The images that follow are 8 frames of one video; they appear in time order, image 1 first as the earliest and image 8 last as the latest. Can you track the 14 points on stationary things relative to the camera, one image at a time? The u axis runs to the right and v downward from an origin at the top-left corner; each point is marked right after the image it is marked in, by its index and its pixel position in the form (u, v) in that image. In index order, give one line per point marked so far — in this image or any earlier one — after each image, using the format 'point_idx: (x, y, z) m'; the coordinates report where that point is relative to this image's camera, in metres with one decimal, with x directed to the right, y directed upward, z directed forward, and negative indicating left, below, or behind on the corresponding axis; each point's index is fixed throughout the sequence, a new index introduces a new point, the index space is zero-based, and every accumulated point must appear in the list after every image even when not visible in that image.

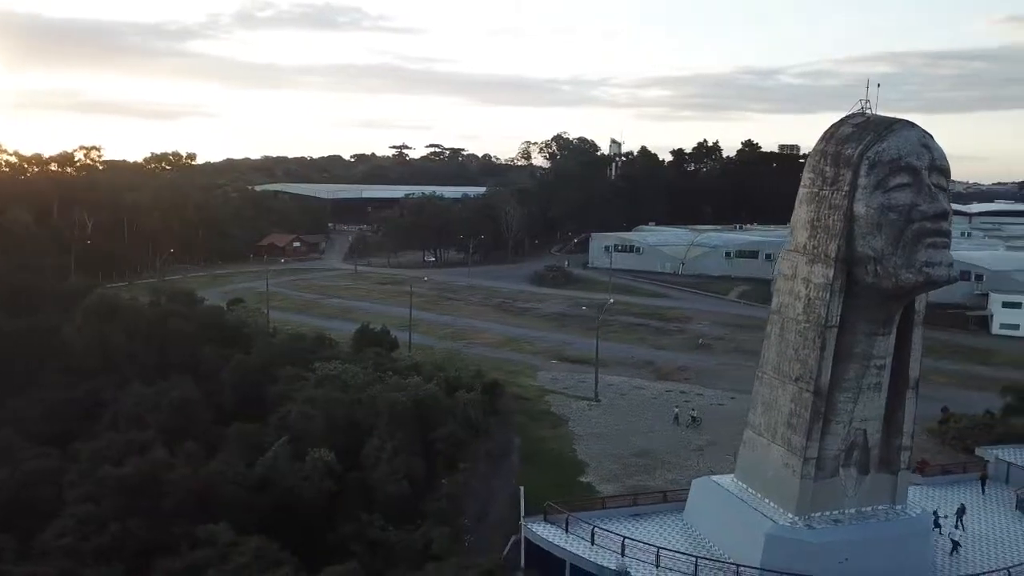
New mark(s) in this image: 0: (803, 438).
0: (+4.1, -2.1, +11.6) m
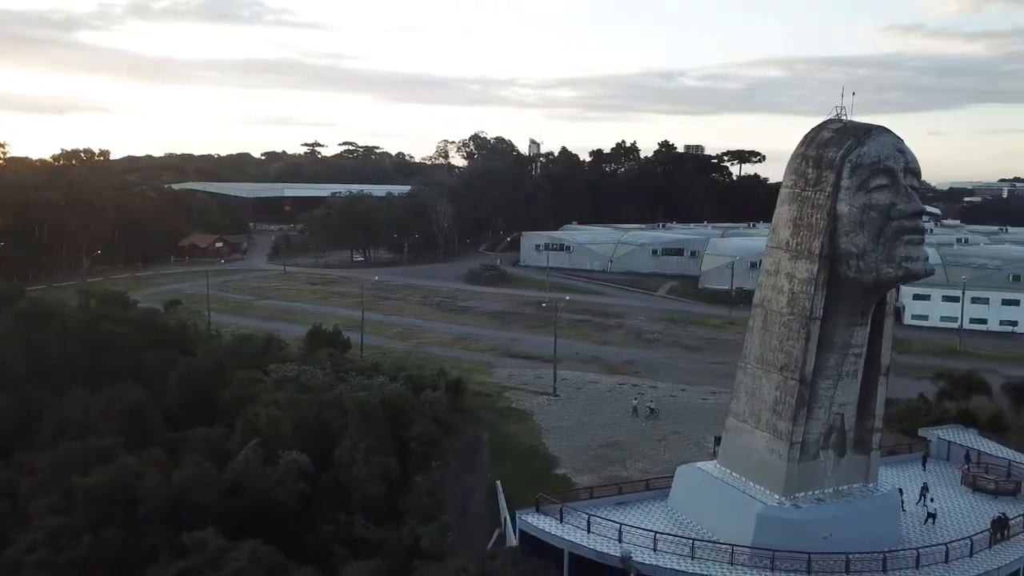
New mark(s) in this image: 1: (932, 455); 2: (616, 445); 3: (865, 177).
0: (+4.2, -2.0, +12.4) m
1: (+8.8, -3.5, +17.2) m
2: (+2.5, -3.7, +19.2) m
3: (+5.0, +1.5, +11.4) m
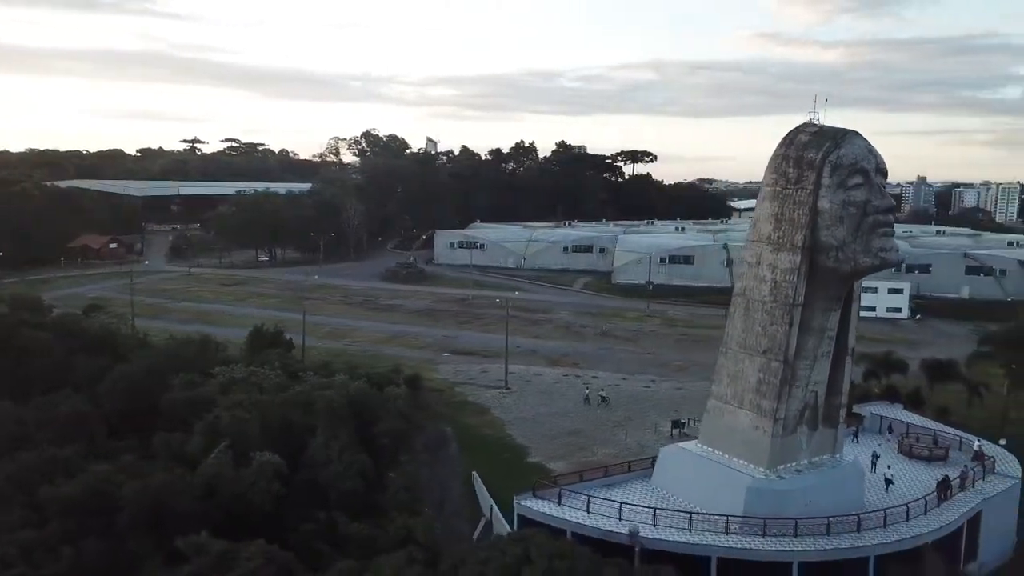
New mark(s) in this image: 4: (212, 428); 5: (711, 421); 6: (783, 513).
0: (+4.3, -1.9, +13.5) m
1: (+8.2, -3.2, +18.9) m
2: (+1.7, -3.5, +20.1) m
3: (+5.2, +1.7, +12.7) m
4: (-6.8, -3.2, +18.4) m
5: (+3.6, -2.4, +14.7) m
6: (+4.5, -3.7, +13.4) m
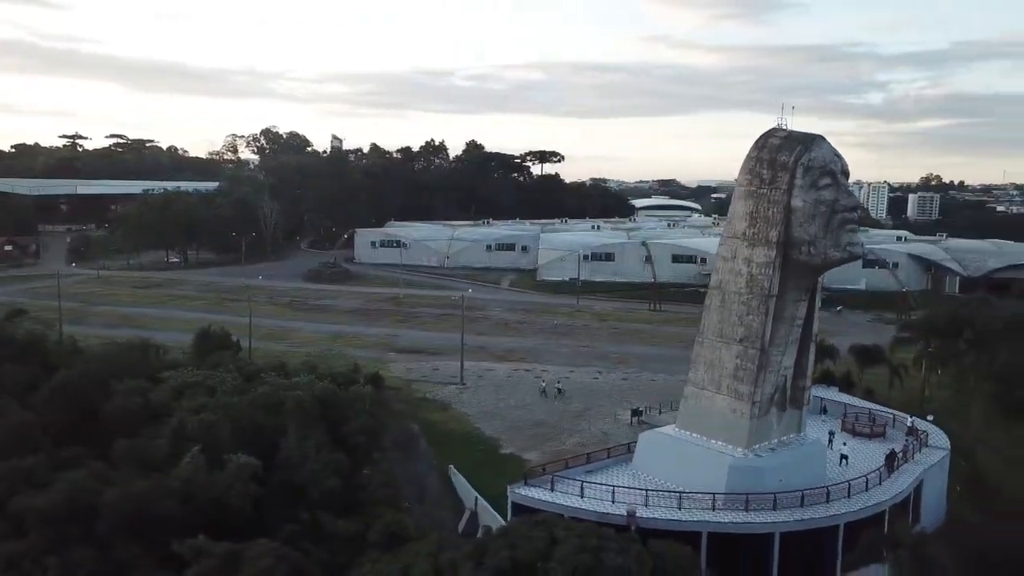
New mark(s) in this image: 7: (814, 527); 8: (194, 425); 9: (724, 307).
0: (+4.2, -1.7, +14.6) m
1: (+7.5, -3.1, +20.5) m
2: (+0.8, -3.4, +20.8) m
3: (+5.1, +1.9, +13.8) m
4: (-7.3, -3.2, +18.0) m
5: (+3.4, -2.2, +15.6) m
6: (+4.4, -3.6, +14.5) m
7: (+5.1, -4.1, +14.0) m
8: (-7.0, -3.0, +17.9) m
9: (+3.9, -0.3, +15.0) m
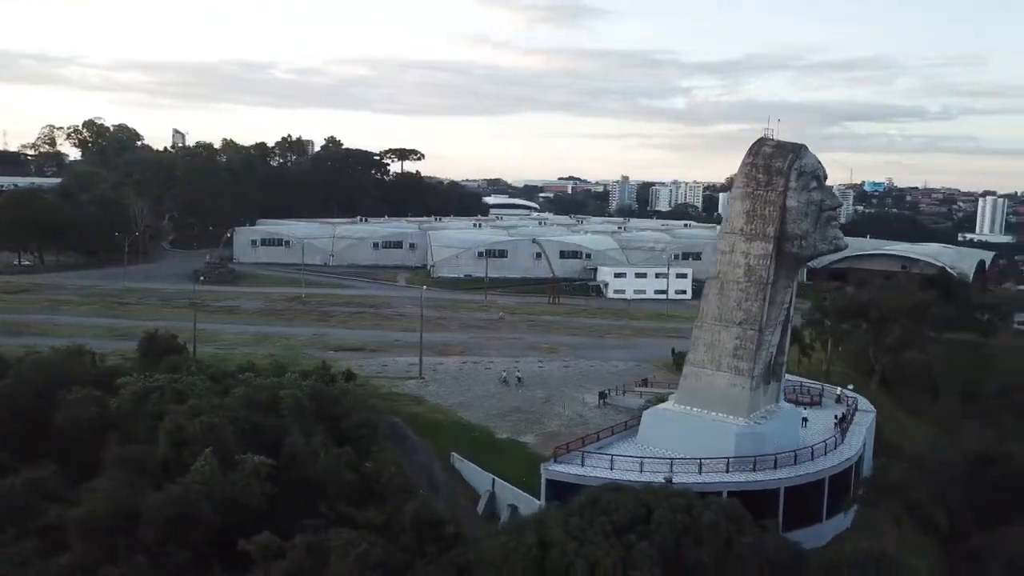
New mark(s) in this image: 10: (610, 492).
0: (+4.9, -1.5, +16.7) m
1: (+6.8, -2.8, +23.1) m
2: (+0.2, -3.3, +22.0) m
3: (+5.8, +2.1, +16.2) m
4: (-7.2, -3.2, +17.6) m
5: (+3.8, -2.0, +17.5) m
6: (+5.1, -3.4, +16.7) m
7: (+5.9, -3.9, +16.3) m
8: (-6.8, -3.0, +17.5) m
9: (+4.4, -0.1, +17.0) m
10: (+1.6, -3.3, +13.0) m
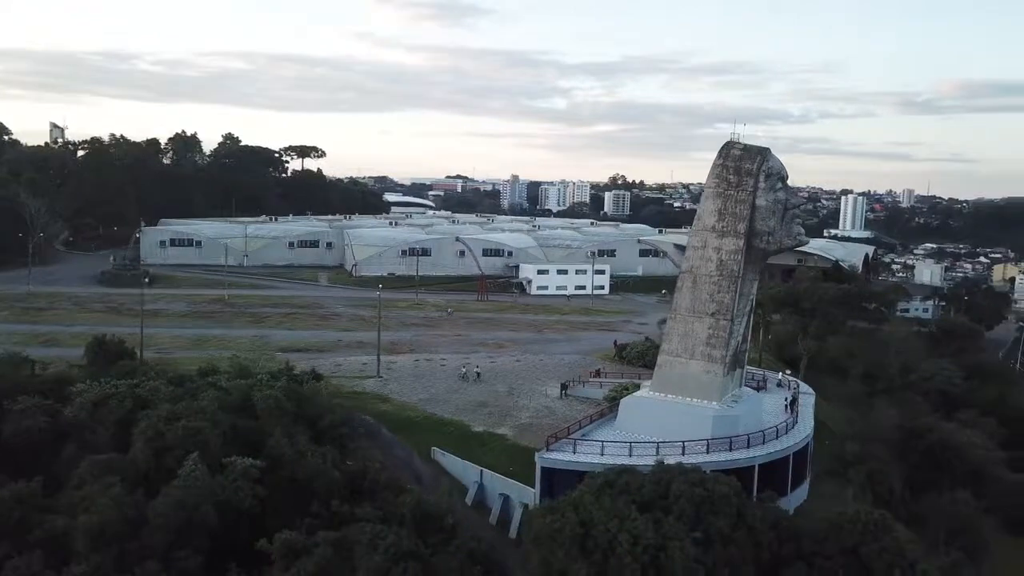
0: (+4.6, -1.4, +18.0) m
1: (+5.6, -2.6, +24.6) m
2: (-0.7, -3.2, +22.6) m
3: (+5.6, +2.3, +17.5) m
4: (-7.4, -3.2, +17.1) m
5: (+3.5, -1.9, +18.6) m
6: (+4.9, -3.2, +18.0) m
7: (+5.7, -3.7, +17.7) m
8: (-7.0, -3.0, +17.2) m
9: (+4.1, 0.0, +18.2) m
10: (+1.9, -3.2, +13.9) m
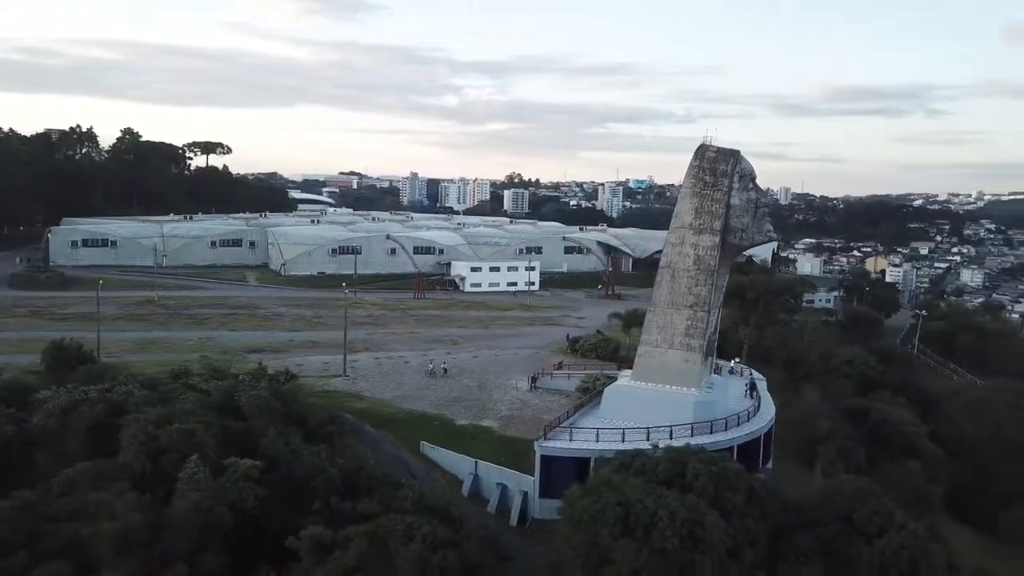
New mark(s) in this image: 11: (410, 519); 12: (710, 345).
0: (+4.4, -1.2, +19.2) m
1: (+4.6, -2.4, +25.9) m
2: (-1.4, -3.1, +23.1) m
3: (+5.4, +2.4, +18.9) m
4: (-7.4, -3.3, +16.8) m
5: (+3.2, -1.8, +19.7) m
6: (+4.7, -3.1, +19.3) m
7: (+5.5, -3.5, +19.1) m
8: (-7.0, -3.1, +16.9) m
9: (+3.9, +0.2, +19.4) m
10: (+2.3, -3.1, +14.8) m
11: (-1.8, -4.2, +14.5) m
12: (+4.8, -1.4, +20.0) m
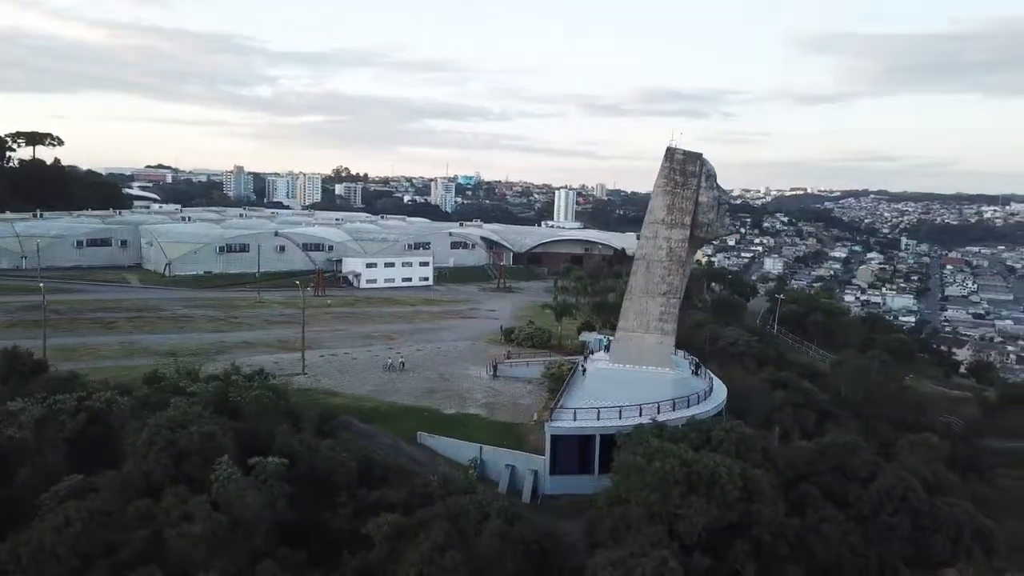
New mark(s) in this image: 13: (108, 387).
0: (+4.2, -0.9, +21.3) m
1: (+2.9, -2.1, +27.9) m
2: (-2.3, -3.0, +23.8) m
3: (+5.1, +2.7, +21.1) m
4: (-6.7, -3.3, +16.5) m
5: (+2.9, -1.5, +21.5) m
6: (+4.5, -2.8, +21.4) m
7: (+5.4, -3.2, +21.5) m
8: (-6.4, -3.1, +16.6) m
9: (+3.6, +0.4, +21.3) m
10: (+3.1, -2.8, +16.5) m
11: (-0.8, -4.1, +15.3) m
12: (+4.4, -1.1, +22.1) m
13: (-9.8, -2.4, +19.7) m
